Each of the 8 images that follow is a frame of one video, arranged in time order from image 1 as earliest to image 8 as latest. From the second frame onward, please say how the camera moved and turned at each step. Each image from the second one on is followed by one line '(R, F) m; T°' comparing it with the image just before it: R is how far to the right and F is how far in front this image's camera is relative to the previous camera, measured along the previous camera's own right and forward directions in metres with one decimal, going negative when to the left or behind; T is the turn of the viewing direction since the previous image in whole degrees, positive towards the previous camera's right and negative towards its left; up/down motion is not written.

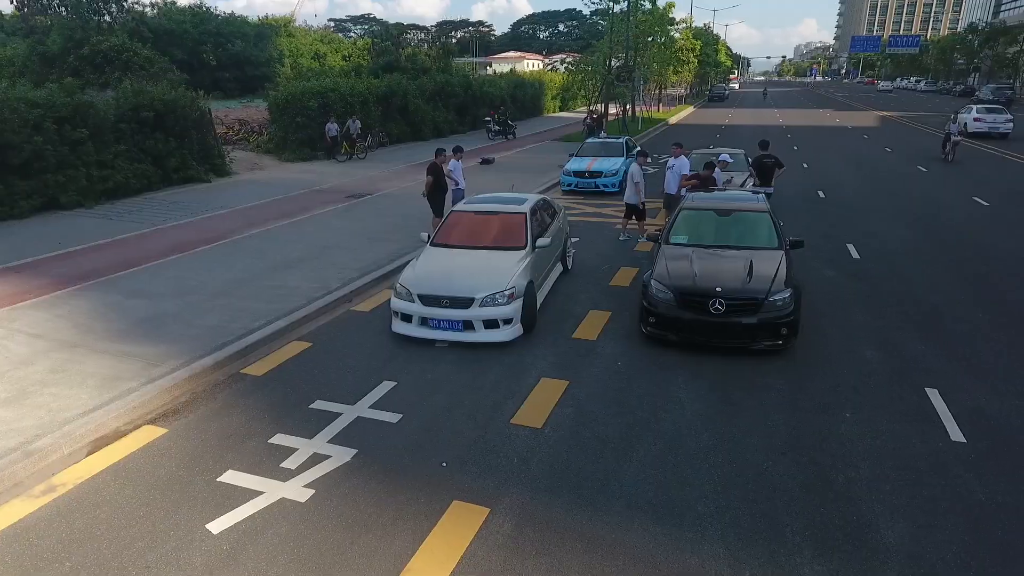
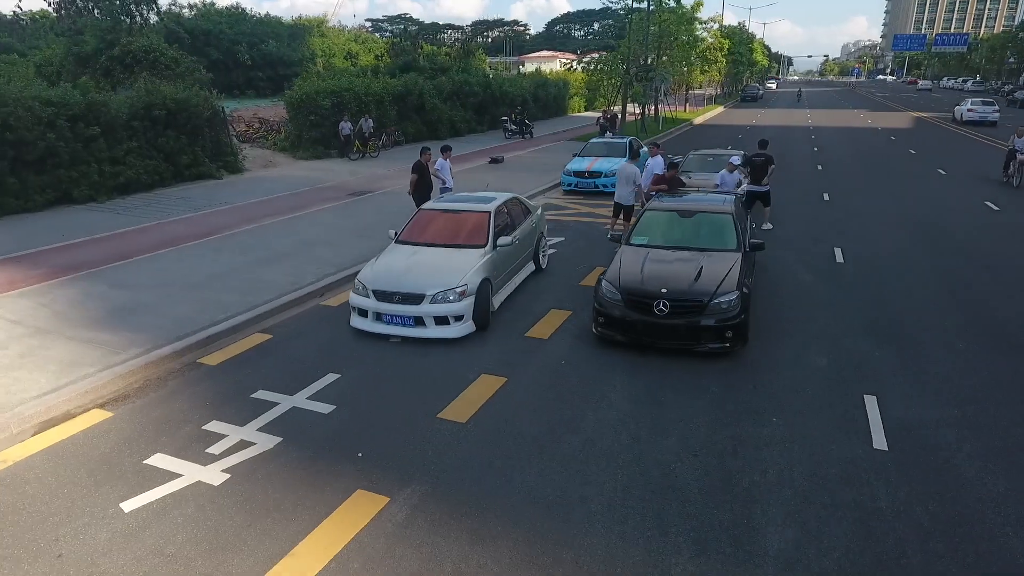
(+1.1, -0.1) m; -3°
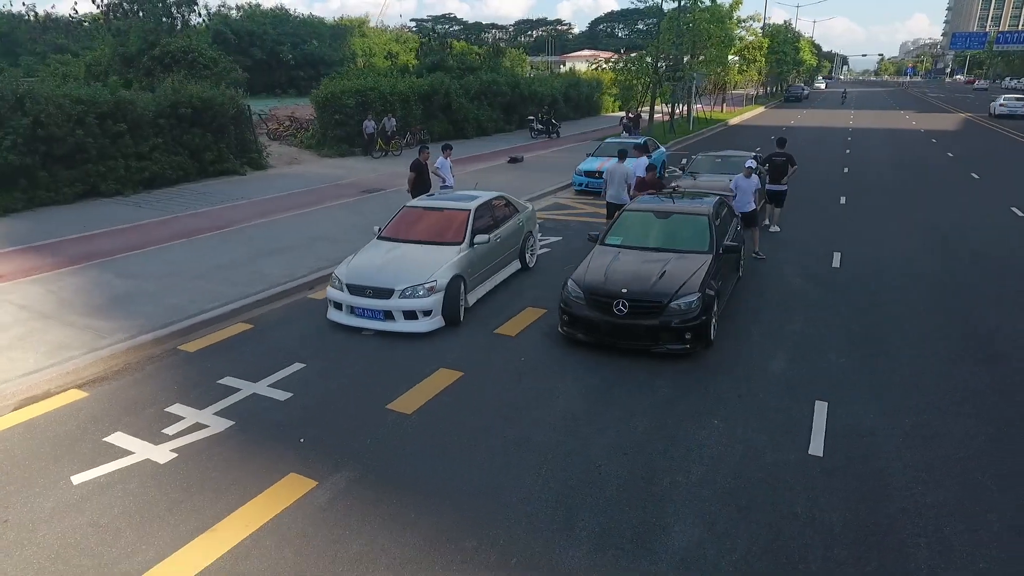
(+1.0, -0.1) m; -4°
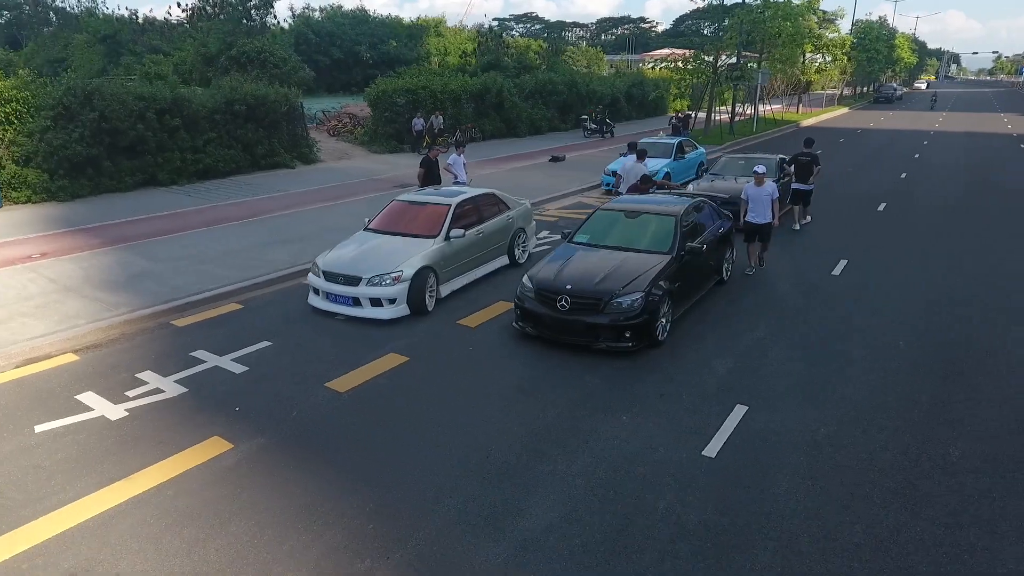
(+1.6, -0.2) m; -7°
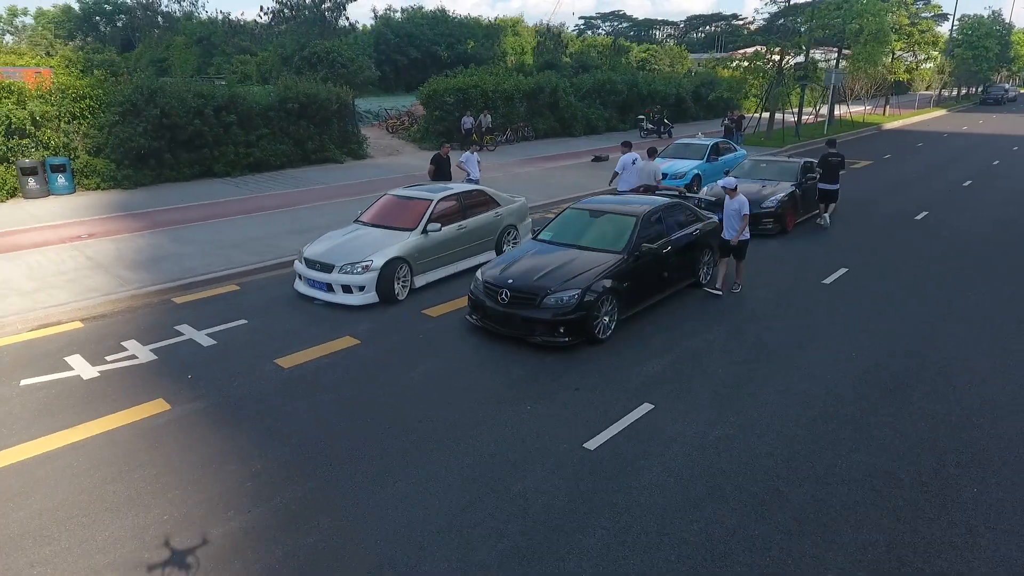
(+1.8, -0.2) m; -7°
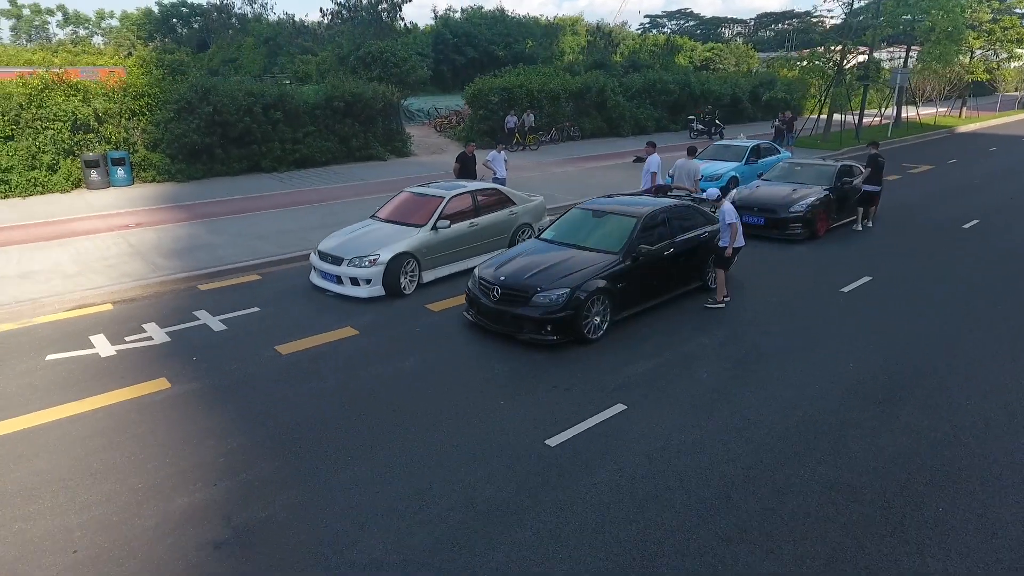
(+0.9, -0.1) m; -5°
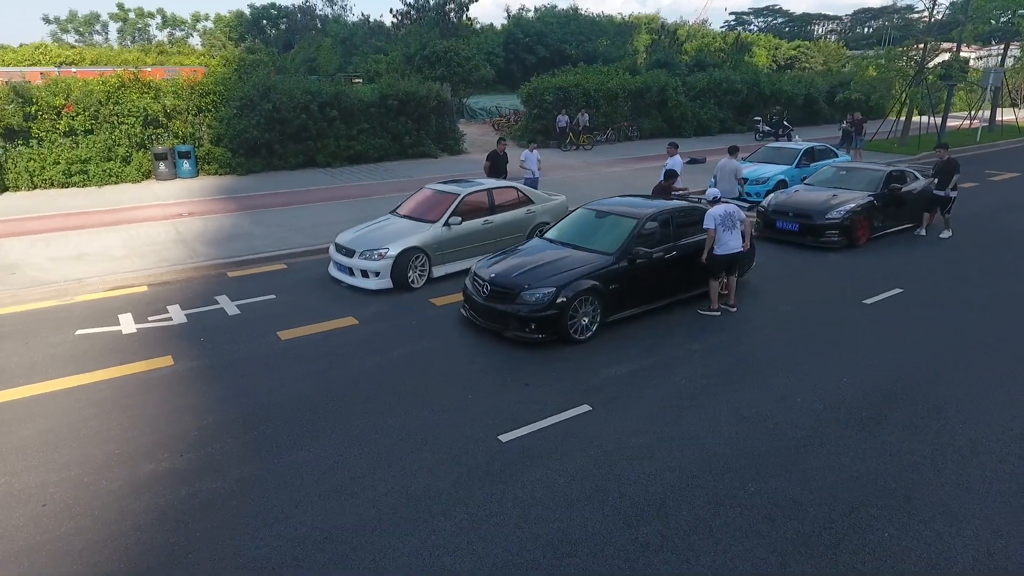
(+1.1, 0.0) m; -7°
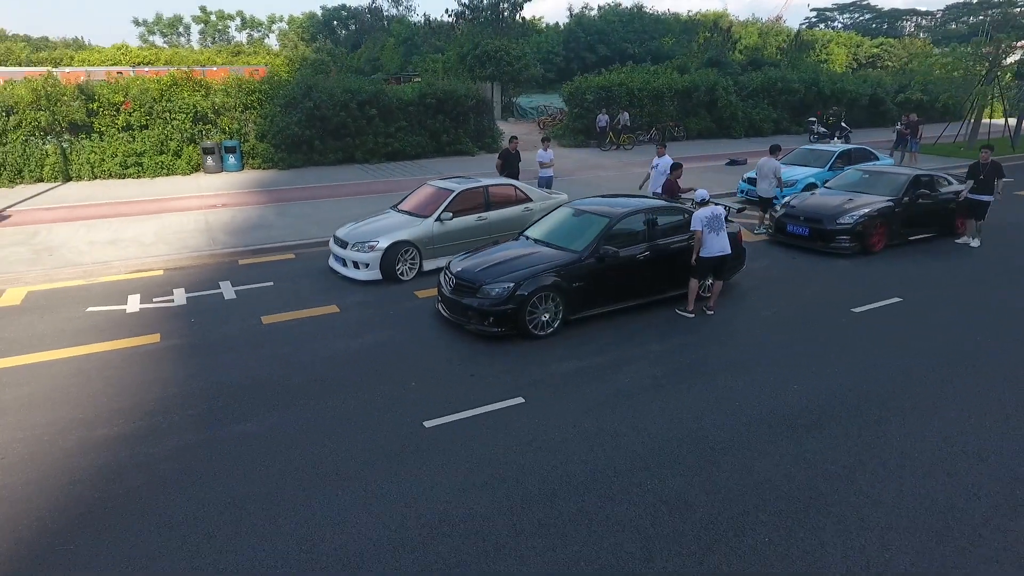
(+1.4, -0.1) m; -6°
